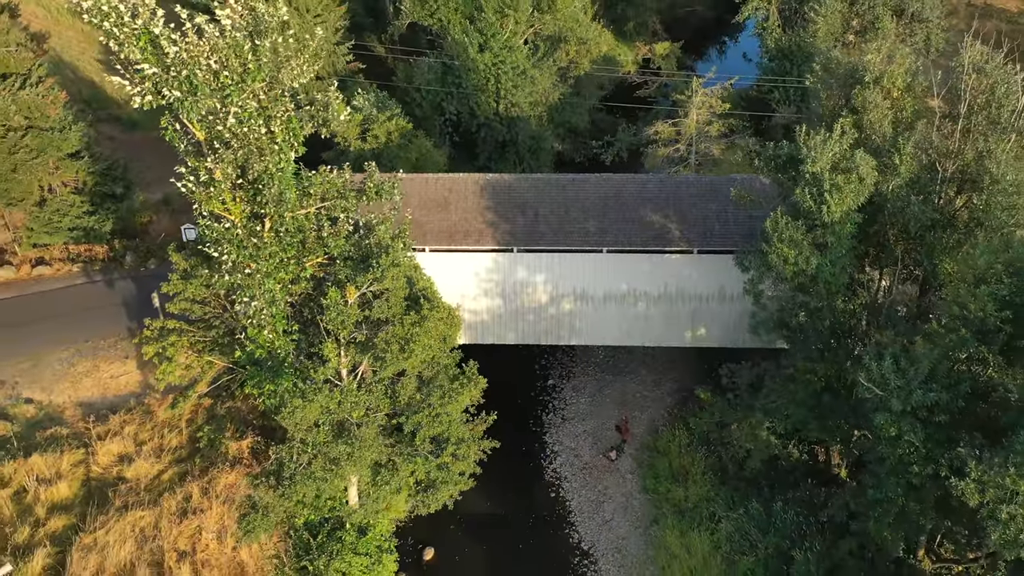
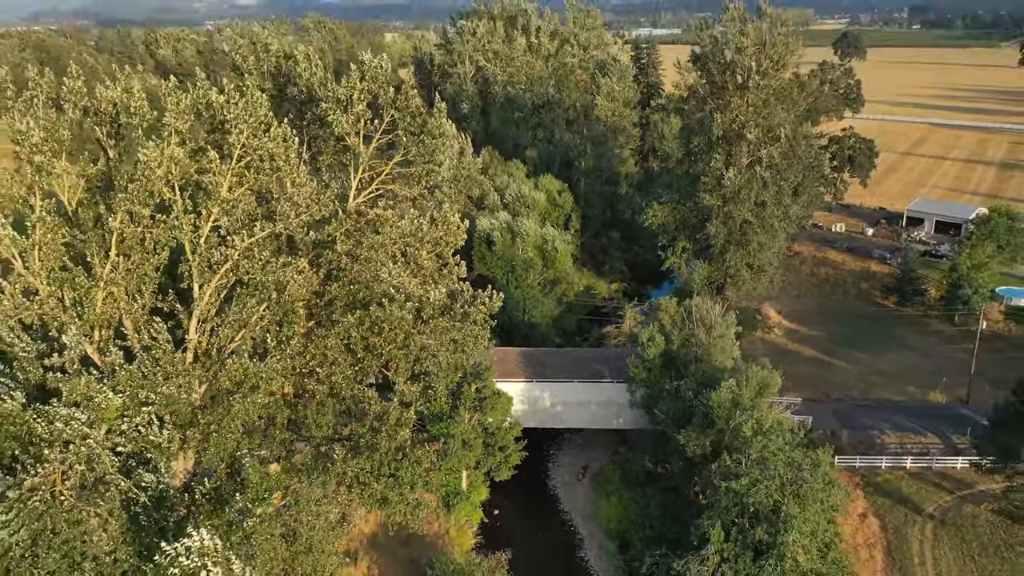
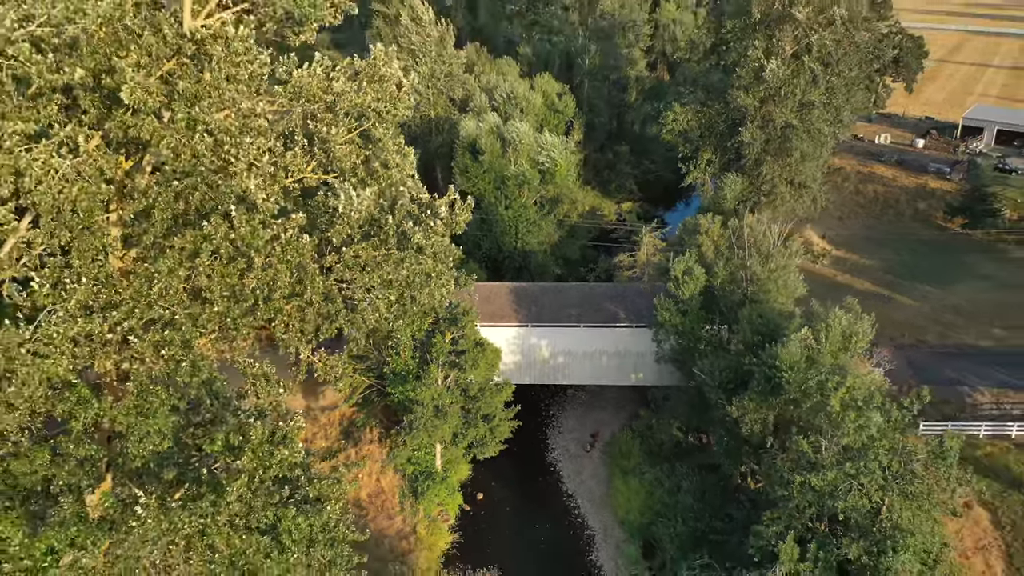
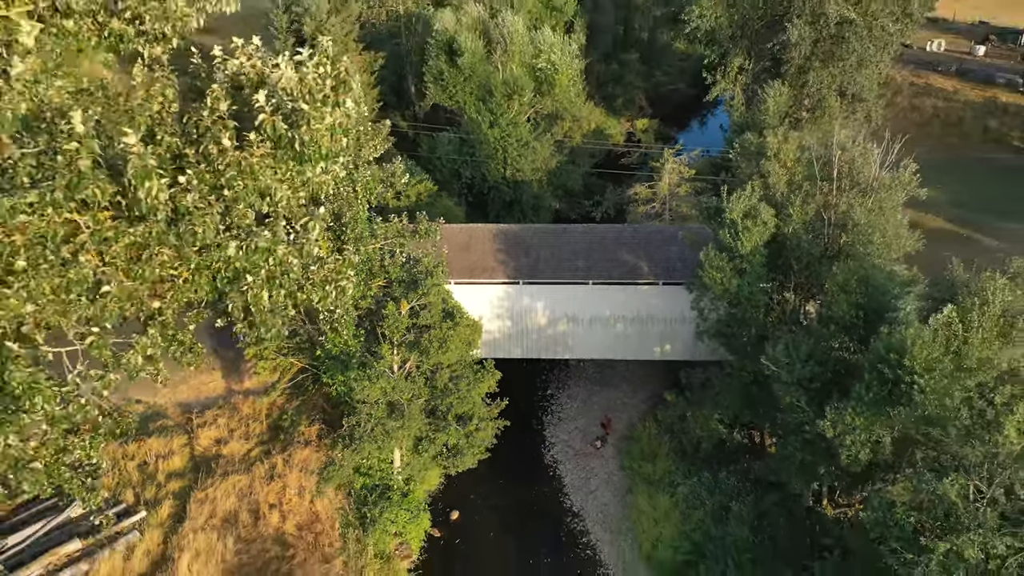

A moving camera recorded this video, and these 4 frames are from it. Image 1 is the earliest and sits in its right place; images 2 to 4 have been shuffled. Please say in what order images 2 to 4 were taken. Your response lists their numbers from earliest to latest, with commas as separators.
4, 3, 2
